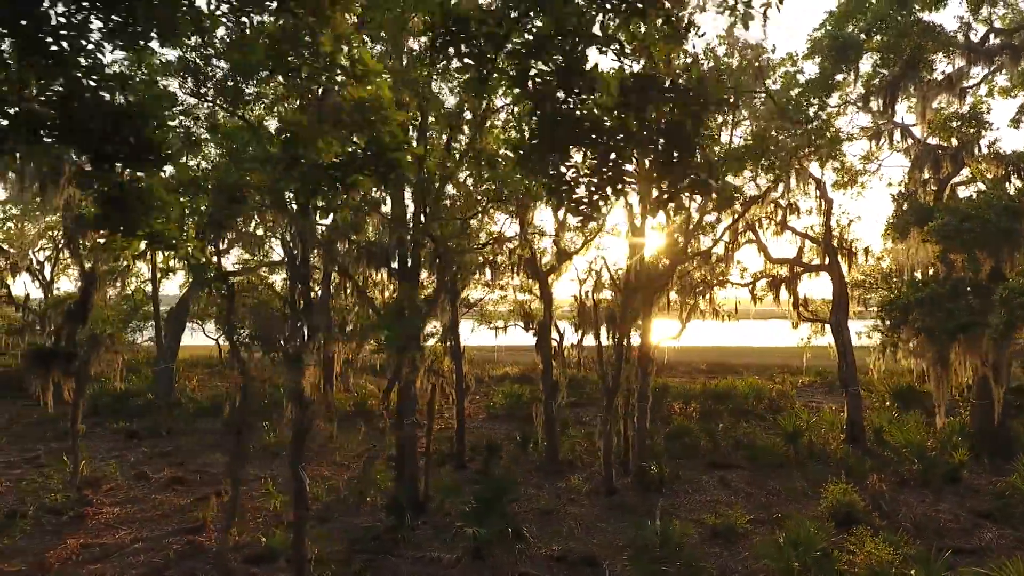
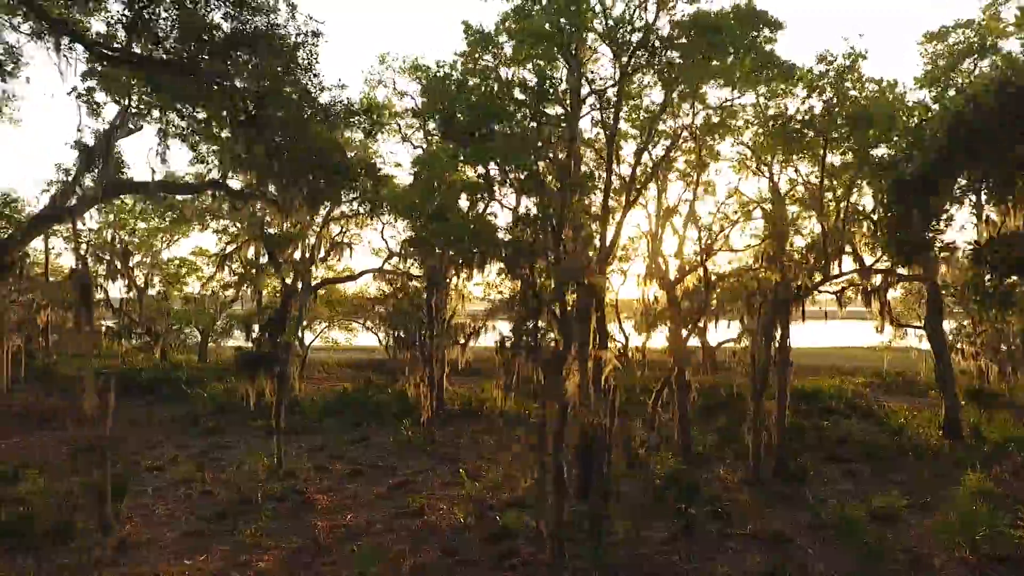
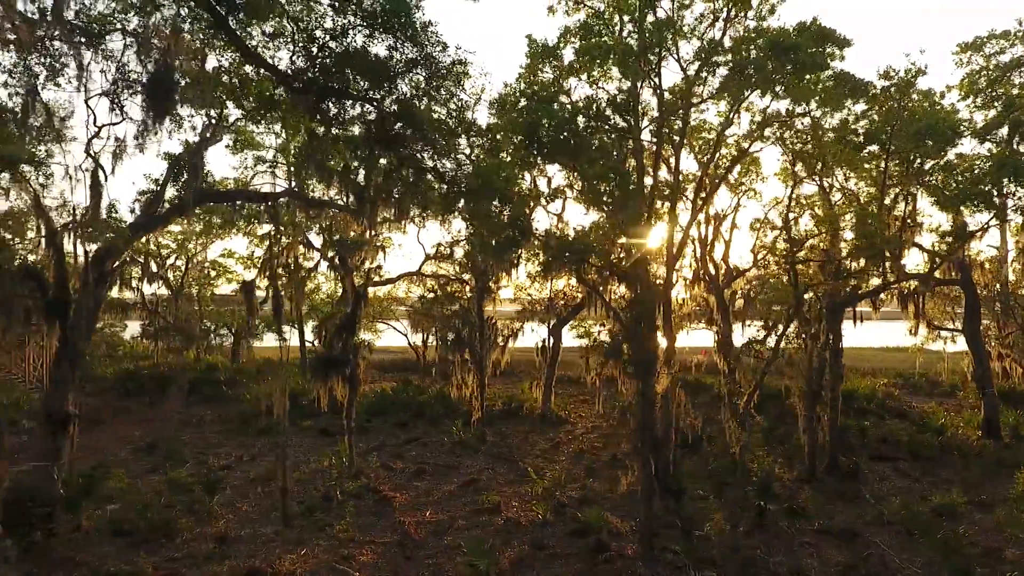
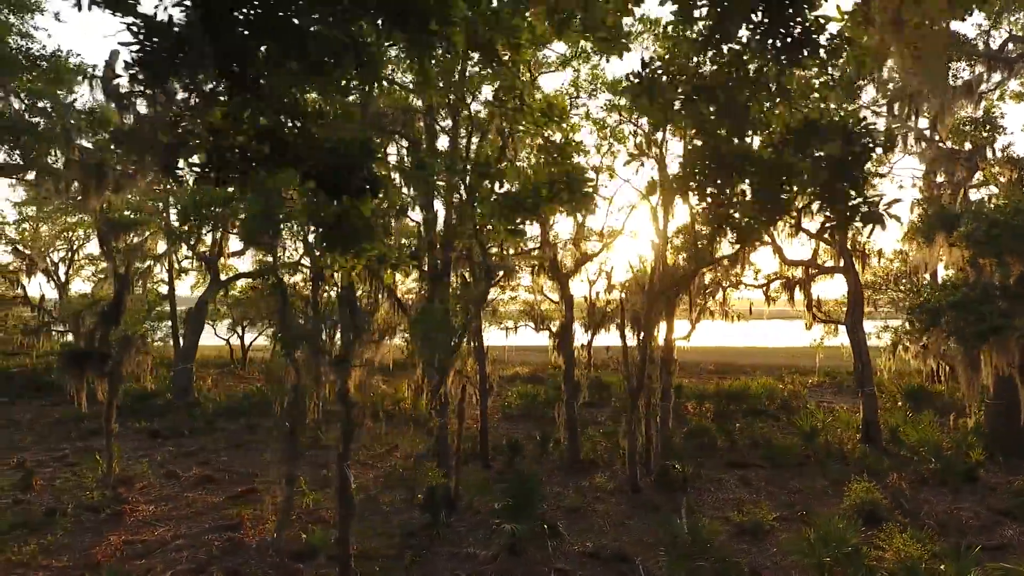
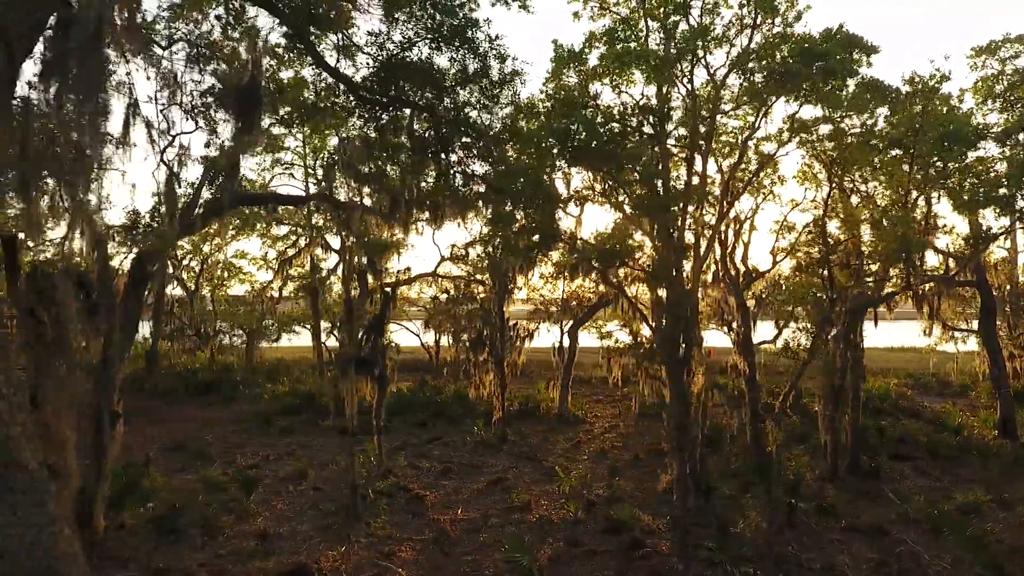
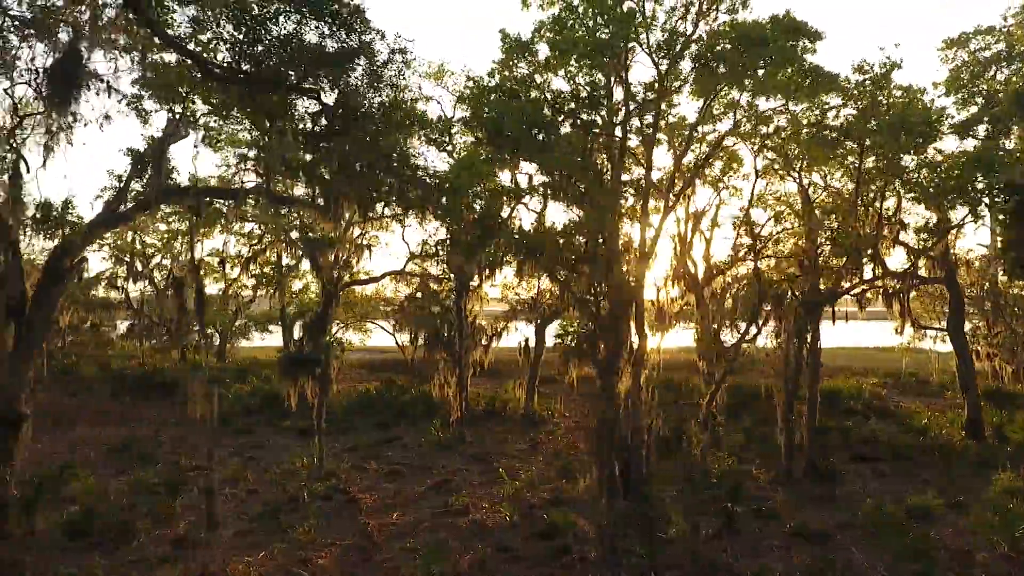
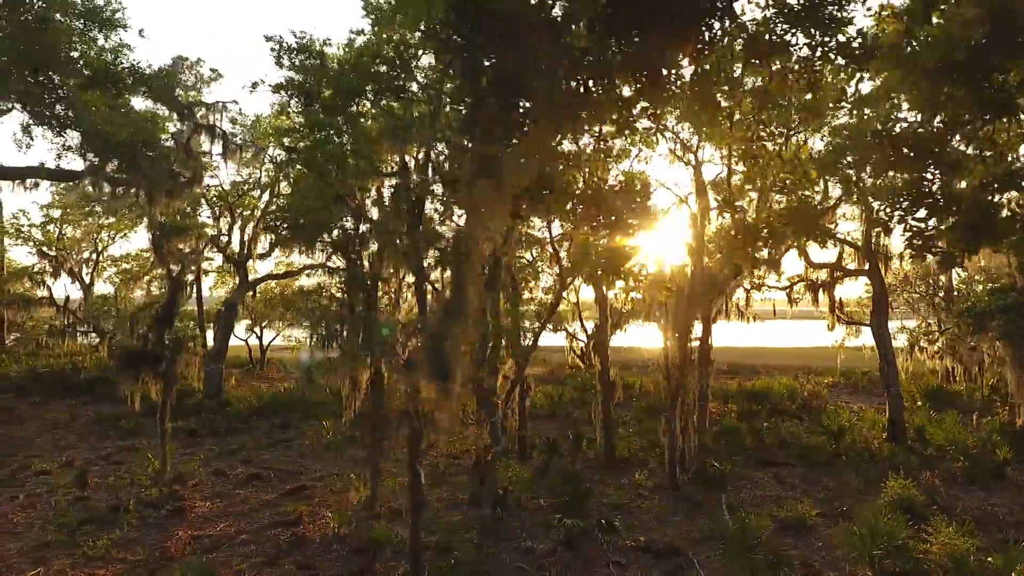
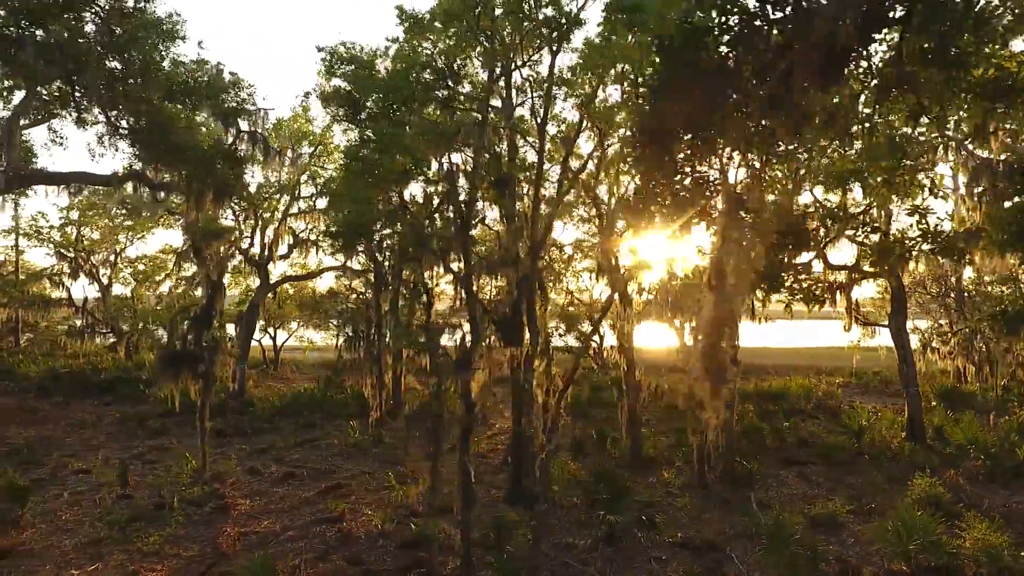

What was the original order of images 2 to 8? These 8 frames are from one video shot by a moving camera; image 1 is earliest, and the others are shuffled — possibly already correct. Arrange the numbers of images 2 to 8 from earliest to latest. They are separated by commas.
4, 7, 8, 2, 6, 3, 5
